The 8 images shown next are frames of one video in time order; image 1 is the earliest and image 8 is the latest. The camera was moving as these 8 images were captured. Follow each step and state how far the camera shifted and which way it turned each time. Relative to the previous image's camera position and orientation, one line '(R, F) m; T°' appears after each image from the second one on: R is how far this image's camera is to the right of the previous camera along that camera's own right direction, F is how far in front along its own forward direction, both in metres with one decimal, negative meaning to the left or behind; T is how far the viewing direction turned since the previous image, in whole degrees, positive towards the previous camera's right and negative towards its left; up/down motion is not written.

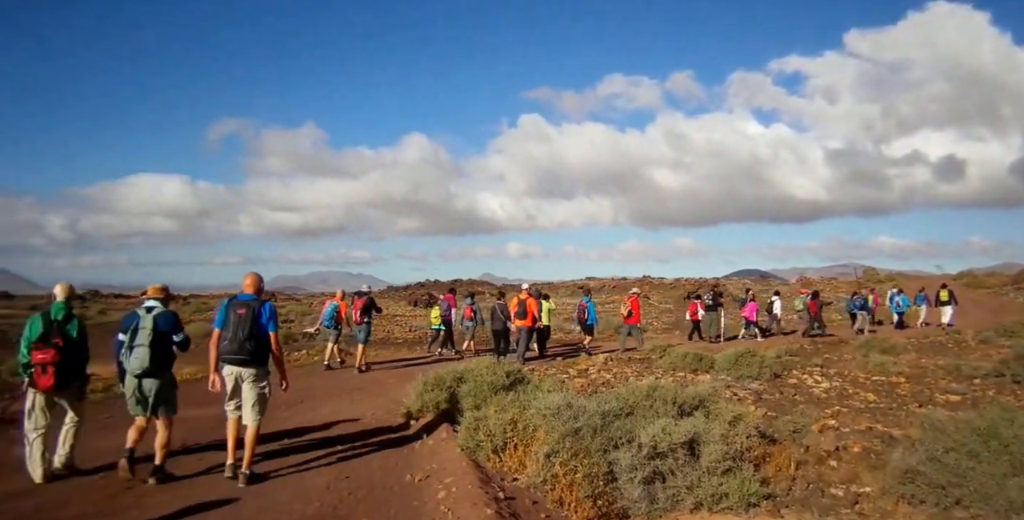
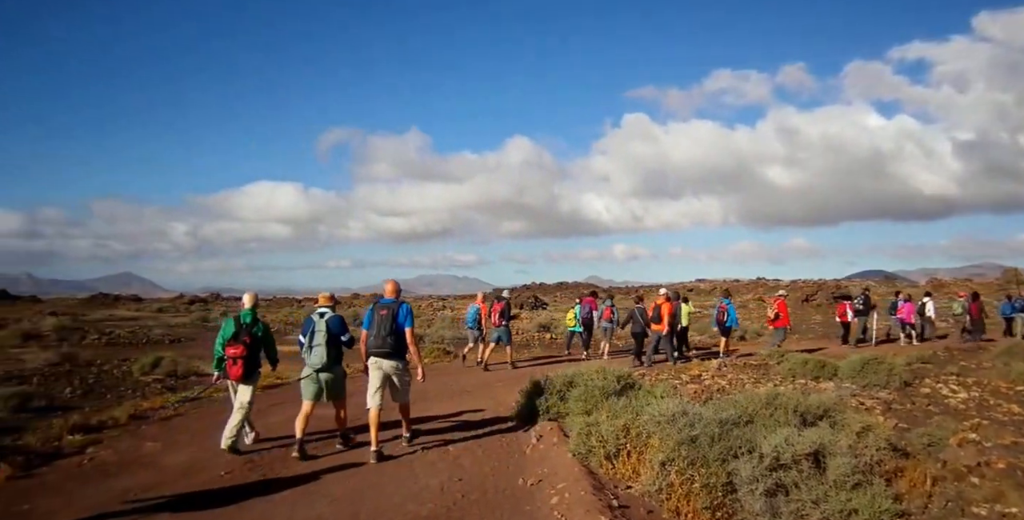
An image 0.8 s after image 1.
(-0.3, +0.2) m; -7°
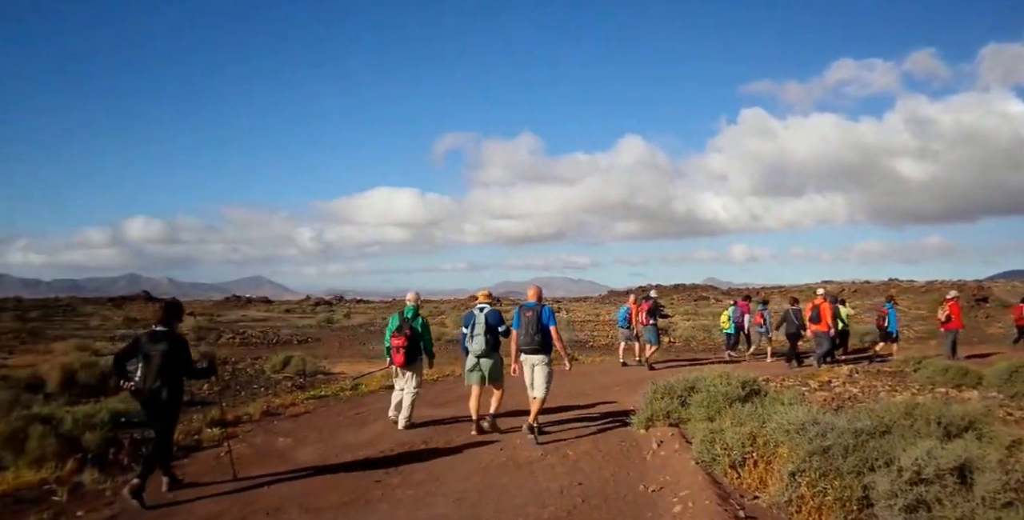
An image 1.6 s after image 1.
(-0.4, +0.1) m; -7°
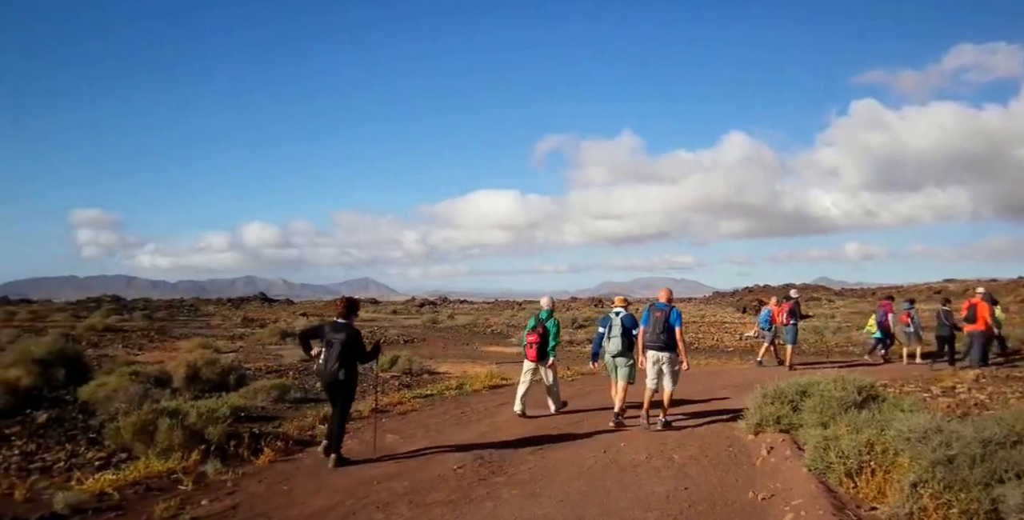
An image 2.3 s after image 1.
(-0.3, 0.0) m; -7°
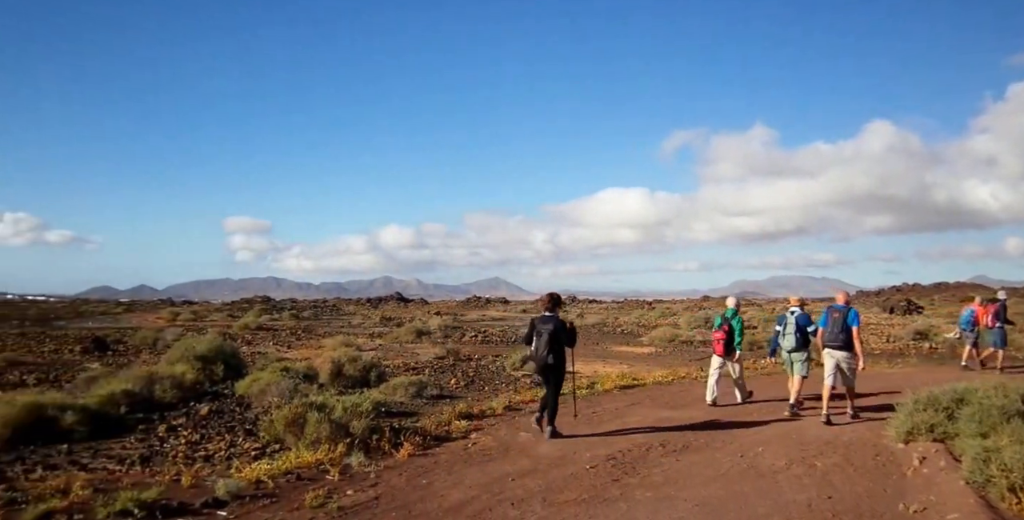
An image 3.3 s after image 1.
(-0.4, -0.1) m; -8°
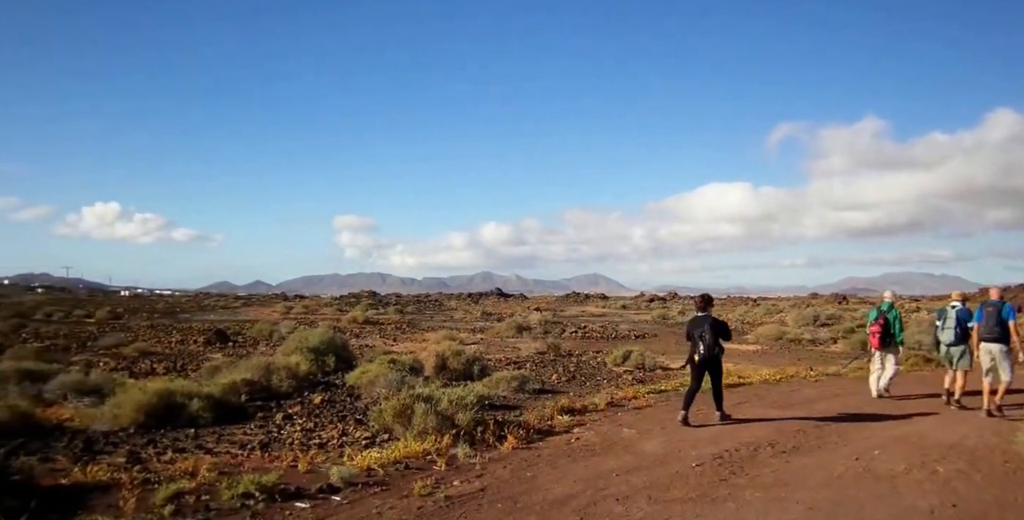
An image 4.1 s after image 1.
(-0.3, -0.1) m; -6°
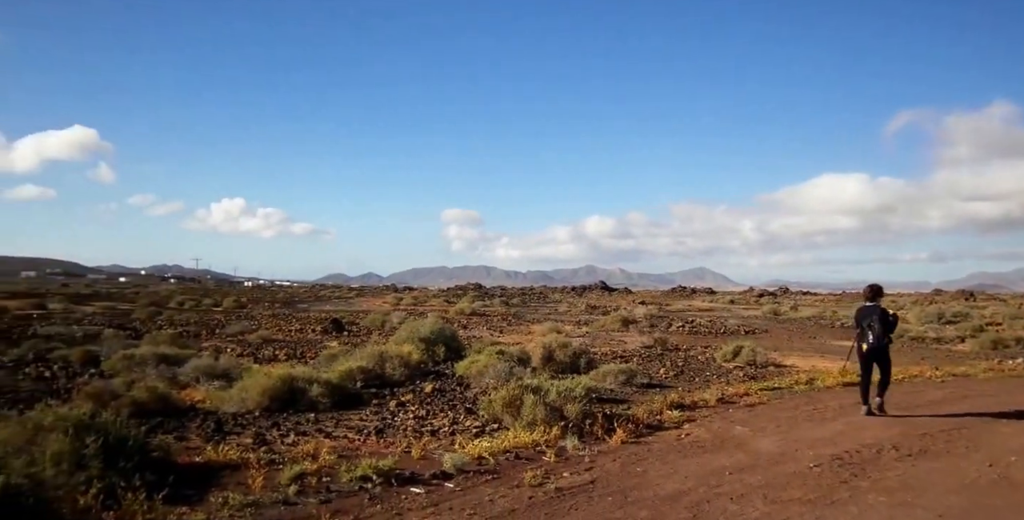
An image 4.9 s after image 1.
(-0.4, -0.1) m; -7°
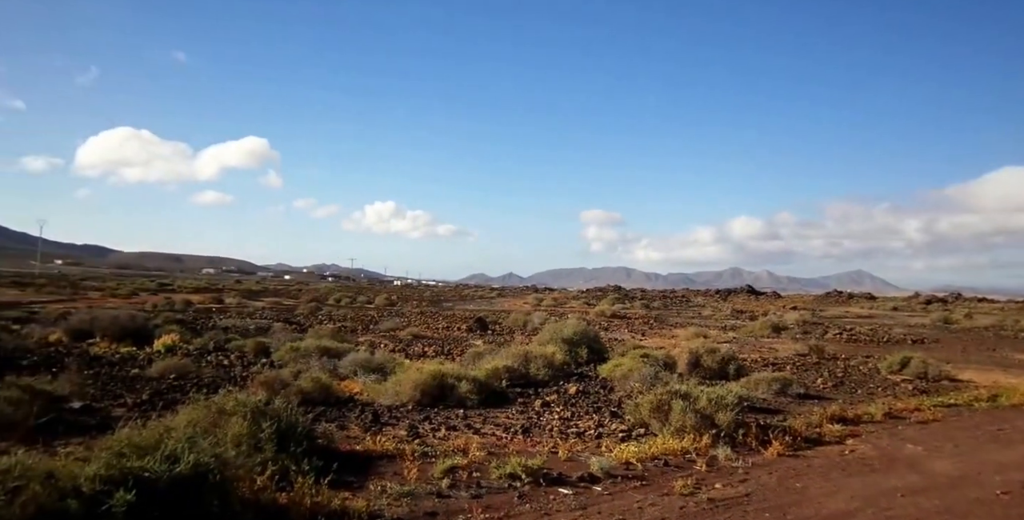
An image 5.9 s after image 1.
(-0.4, -0.1) m; -9°
